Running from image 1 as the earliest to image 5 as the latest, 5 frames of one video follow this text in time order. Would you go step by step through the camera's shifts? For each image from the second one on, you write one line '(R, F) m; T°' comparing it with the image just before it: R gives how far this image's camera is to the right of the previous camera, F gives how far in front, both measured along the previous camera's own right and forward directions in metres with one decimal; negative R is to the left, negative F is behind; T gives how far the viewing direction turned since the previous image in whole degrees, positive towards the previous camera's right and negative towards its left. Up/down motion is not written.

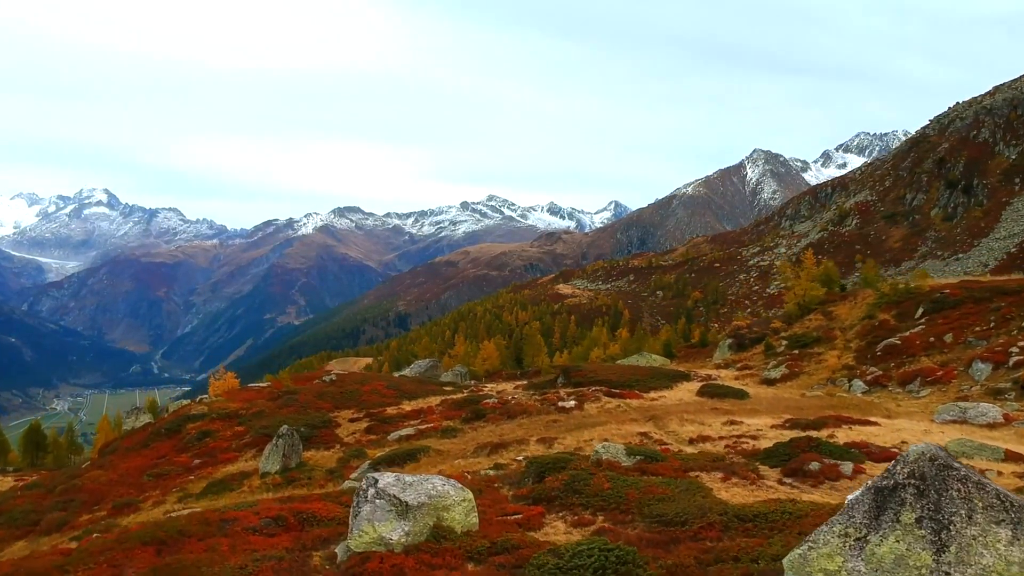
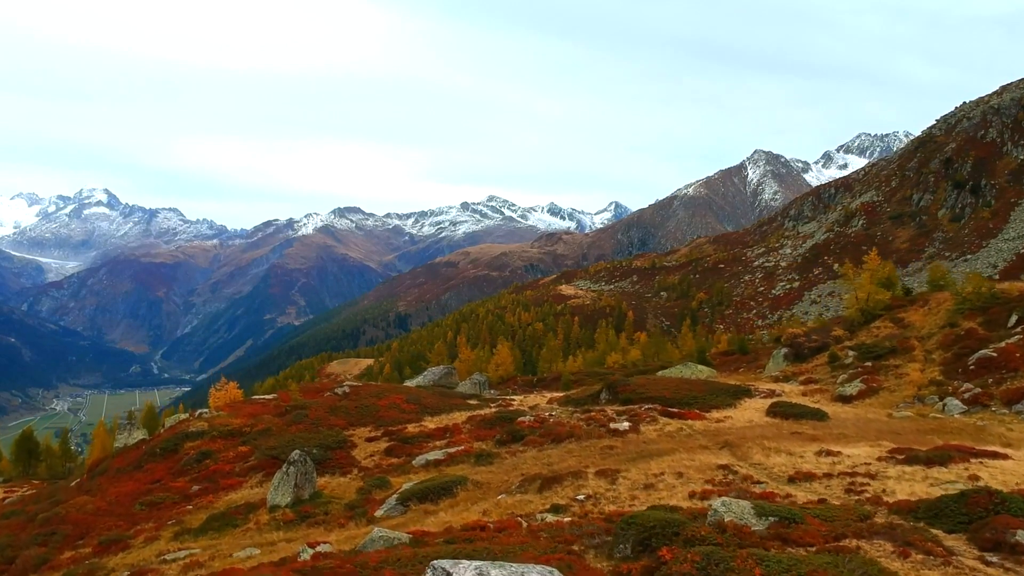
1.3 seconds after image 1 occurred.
(-2.0, +3.6) m; 0°
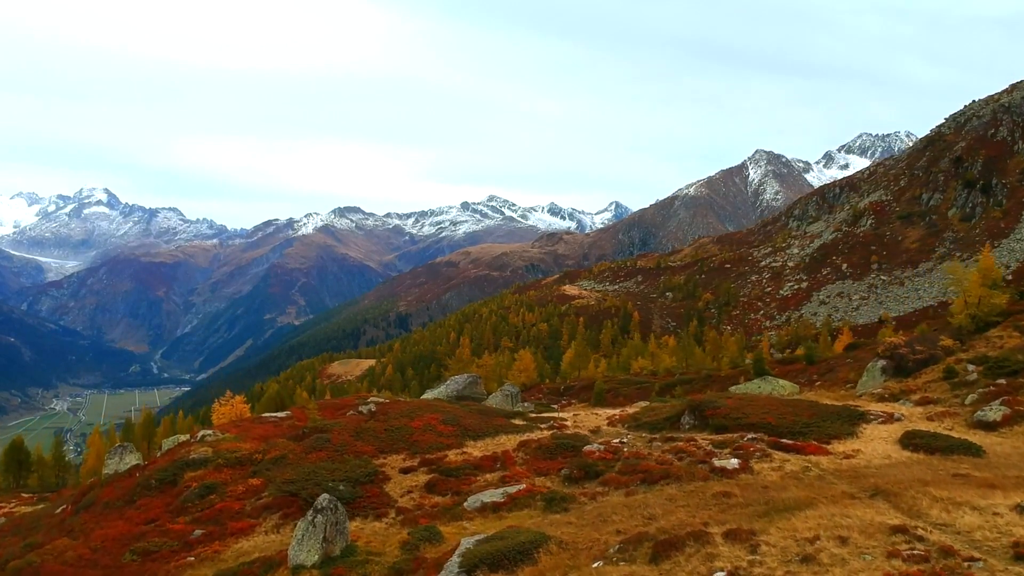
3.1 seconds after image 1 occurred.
(-2.9, +4.8) m; 0°
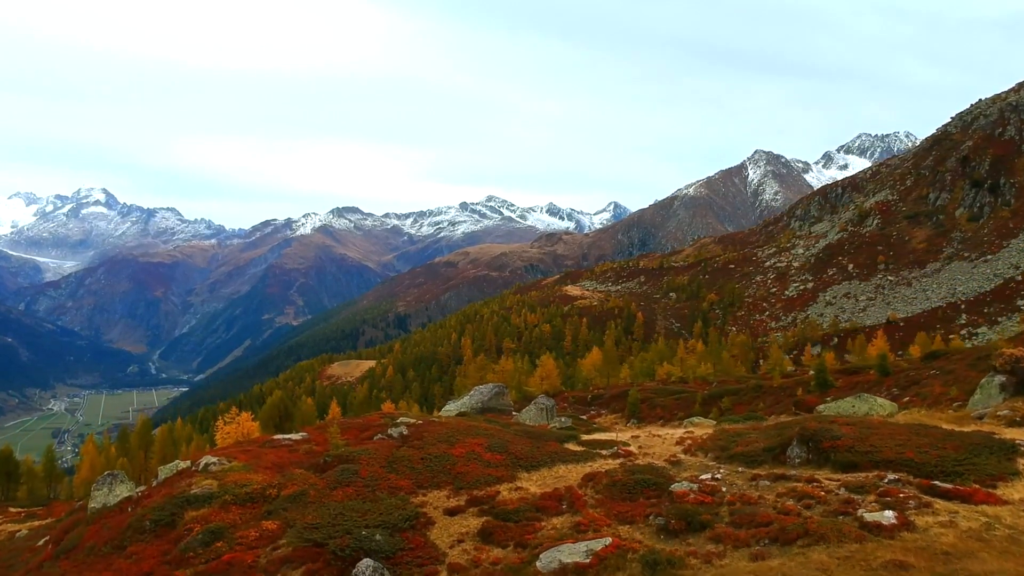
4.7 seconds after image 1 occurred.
(-2.7, +4.4) m; 0°
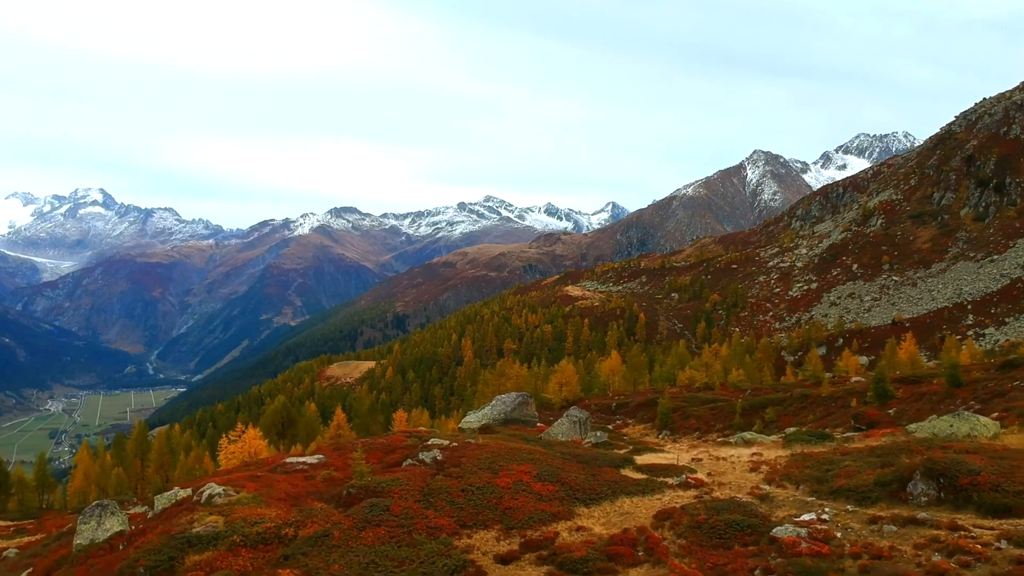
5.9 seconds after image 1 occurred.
(-2.1, +3.4) m; 0°
